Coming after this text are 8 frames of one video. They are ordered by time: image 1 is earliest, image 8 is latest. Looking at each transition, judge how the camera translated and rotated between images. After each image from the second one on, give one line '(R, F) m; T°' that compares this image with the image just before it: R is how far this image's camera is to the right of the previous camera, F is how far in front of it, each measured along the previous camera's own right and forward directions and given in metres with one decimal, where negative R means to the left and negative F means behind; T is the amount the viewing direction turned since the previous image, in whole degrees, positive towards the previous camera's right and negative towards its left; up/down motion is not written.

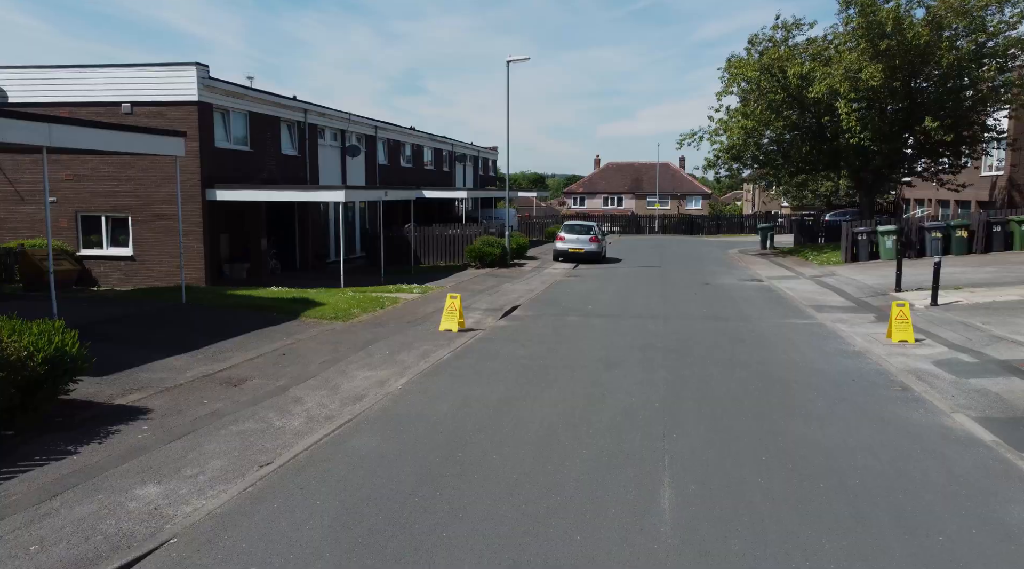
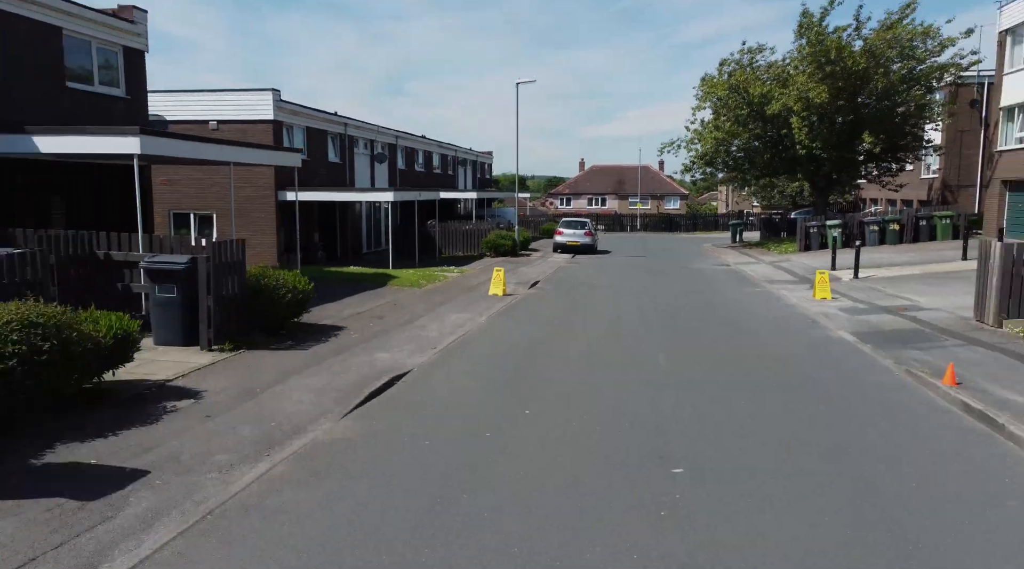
(-0.4, -1.8) m; +1°
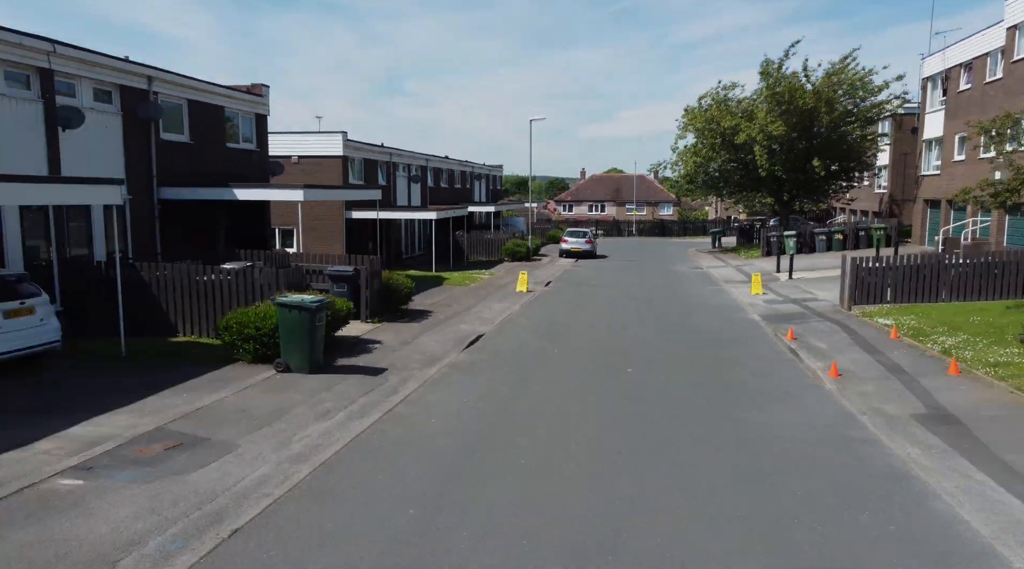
(-0.2, -2.6) m; 0°
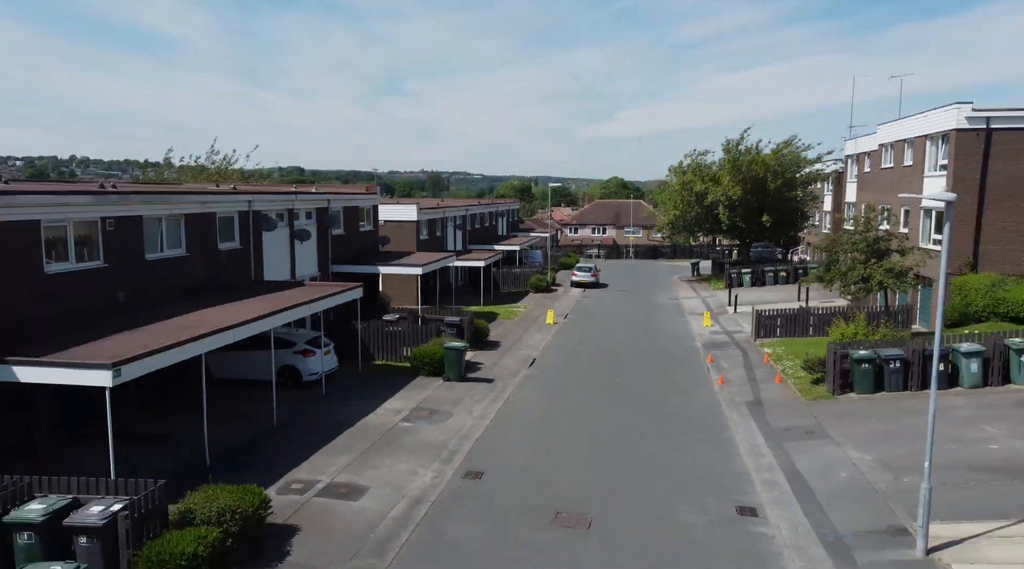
(-0.5, -4.5) m; 0°
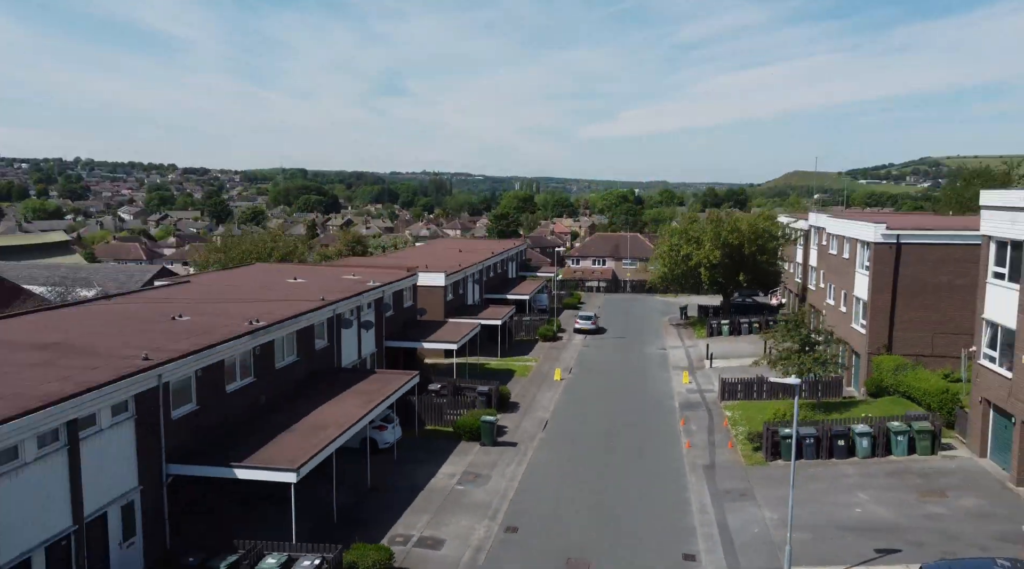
(-0.3, -3.1) m; 0°
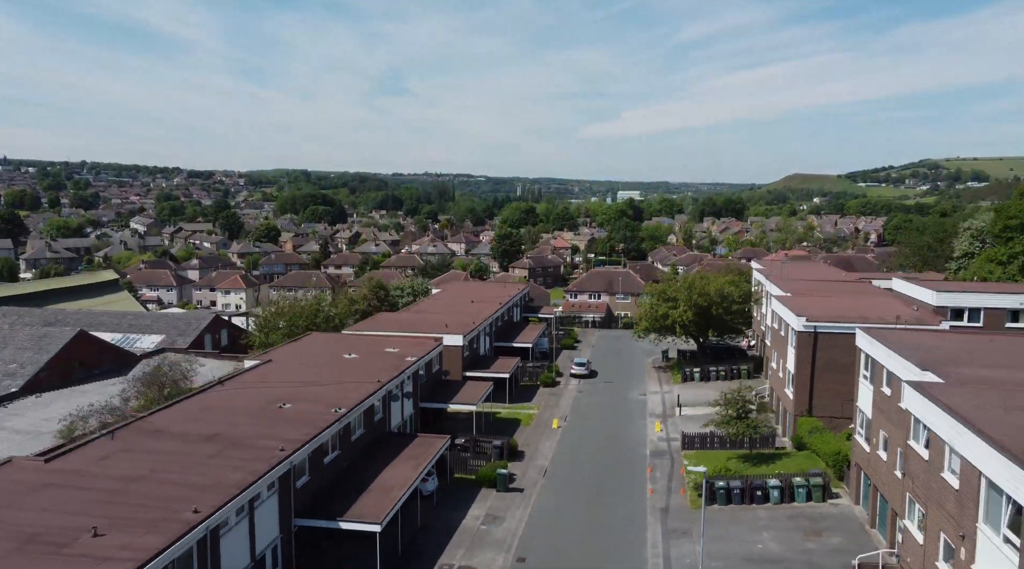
(-0.1, -4.2) m; 0°
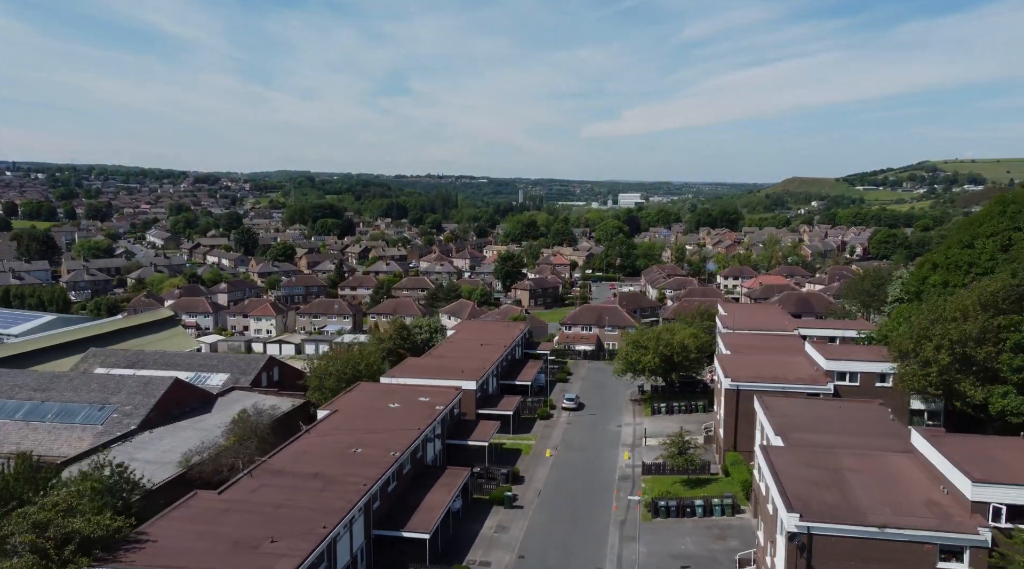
(0.0, -6.4) m; 0°
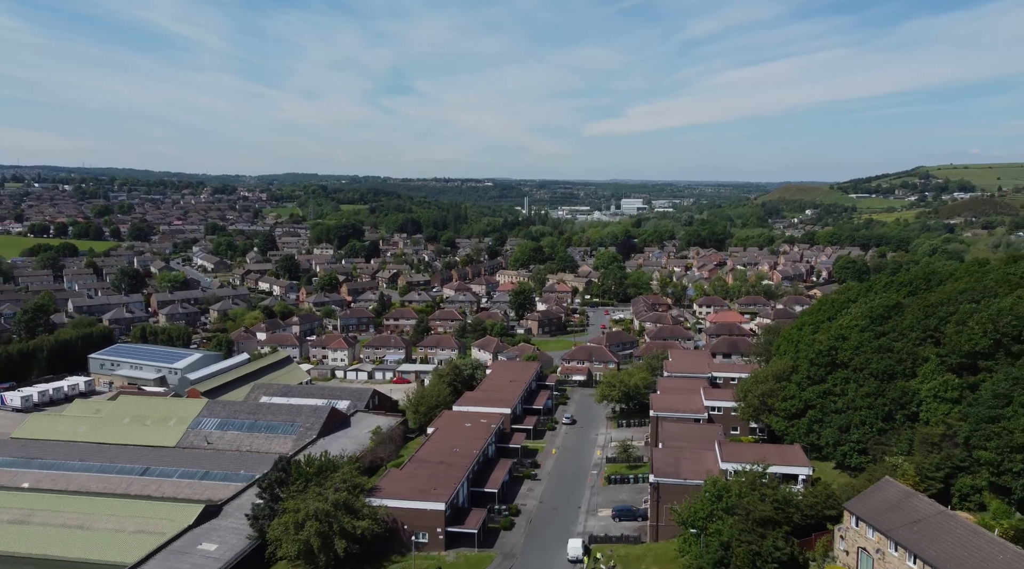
(-0.9, -20.1) m; 0°
